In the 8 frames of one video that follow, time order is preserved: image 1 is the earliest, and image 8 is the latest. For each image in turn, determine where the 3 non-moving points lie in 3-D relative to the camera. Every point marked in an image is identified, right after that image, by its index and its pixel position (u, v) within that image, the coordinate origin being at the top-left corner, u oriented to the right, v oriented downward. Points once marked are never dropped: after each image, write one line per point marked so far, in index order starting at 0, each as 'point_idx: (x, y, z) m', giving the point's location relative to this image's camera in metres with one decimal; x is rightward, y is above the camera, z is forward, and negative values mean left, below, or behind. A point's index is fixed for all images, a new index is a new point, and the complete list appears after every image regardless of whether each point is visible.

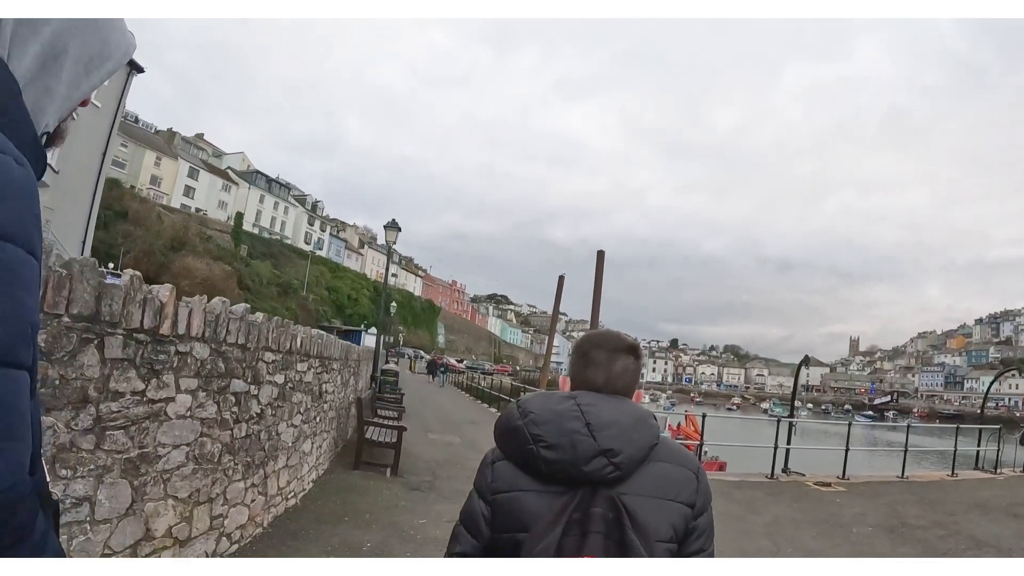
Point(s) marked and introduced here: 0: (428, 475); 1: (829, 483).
0: (-1.0, -2.0, +6.5) m
1: (+5.4, -3.4, +9.7) m
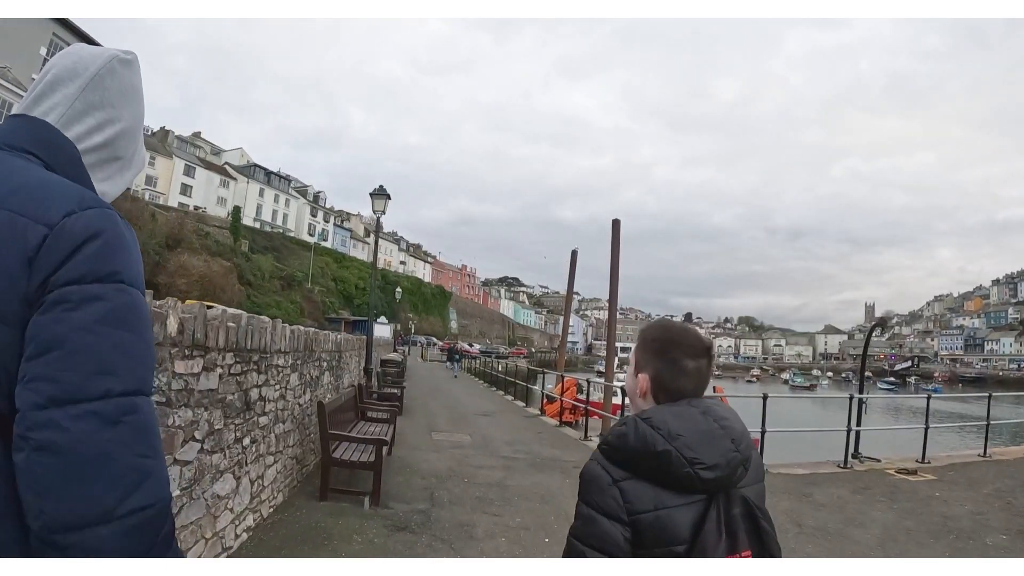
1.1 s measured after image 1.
0: (-0.8, -1.7, +5.0) m
1: (+5.8, -2.6, +8.1) m
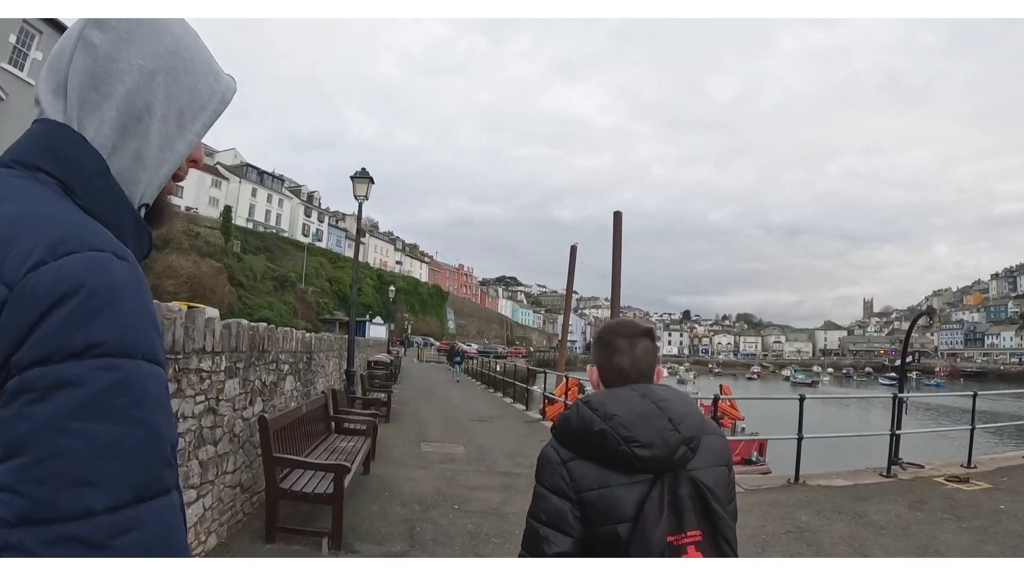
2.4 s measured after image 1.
0: (-0.7, -1.6, +4.1) m
1: (+5.8, -2.4, +7.2) m
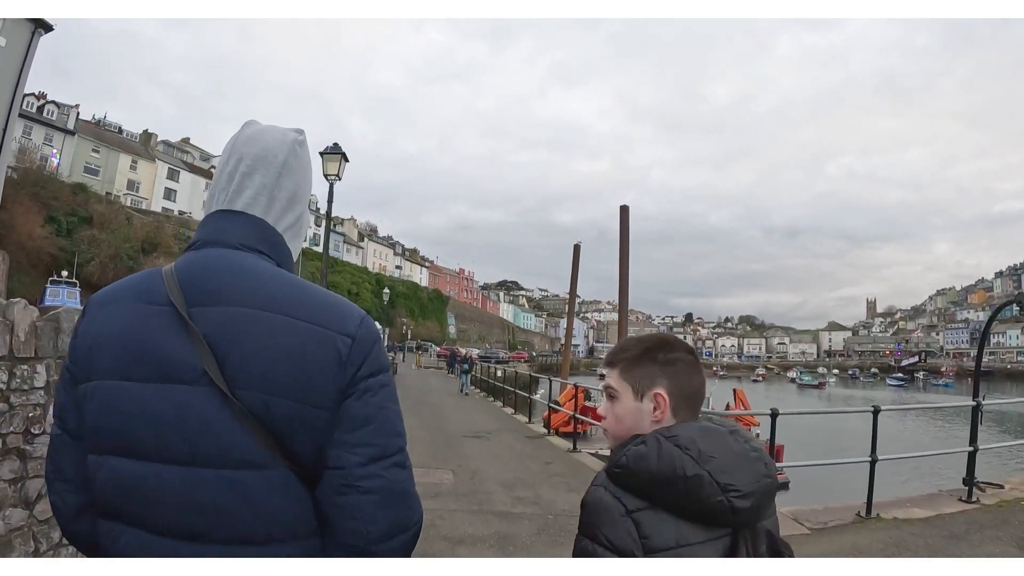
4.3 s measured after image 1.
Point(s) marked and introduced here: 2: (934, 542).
0: (-0.8, -1.5, +2.9) m
1: (+5.8, -2.3, +6.0) m
2: (+3.3, -2.0, +4.4) m
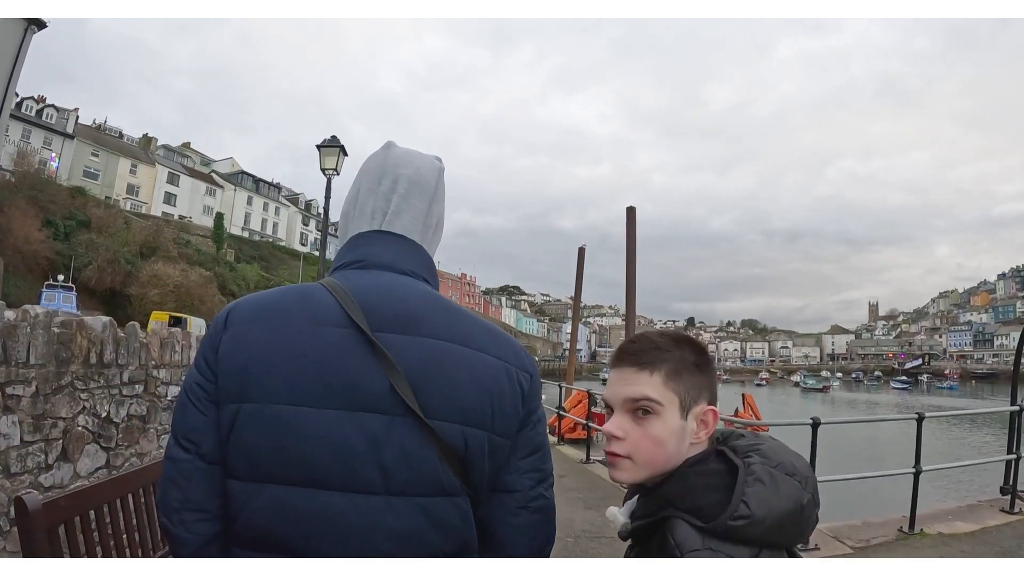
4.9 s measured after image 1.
0: (-0.7, -1.5, +2.5) m
1: (+5.9, -2.3, +5.5) m
2: (+3.4, -2.0, +4.0) m
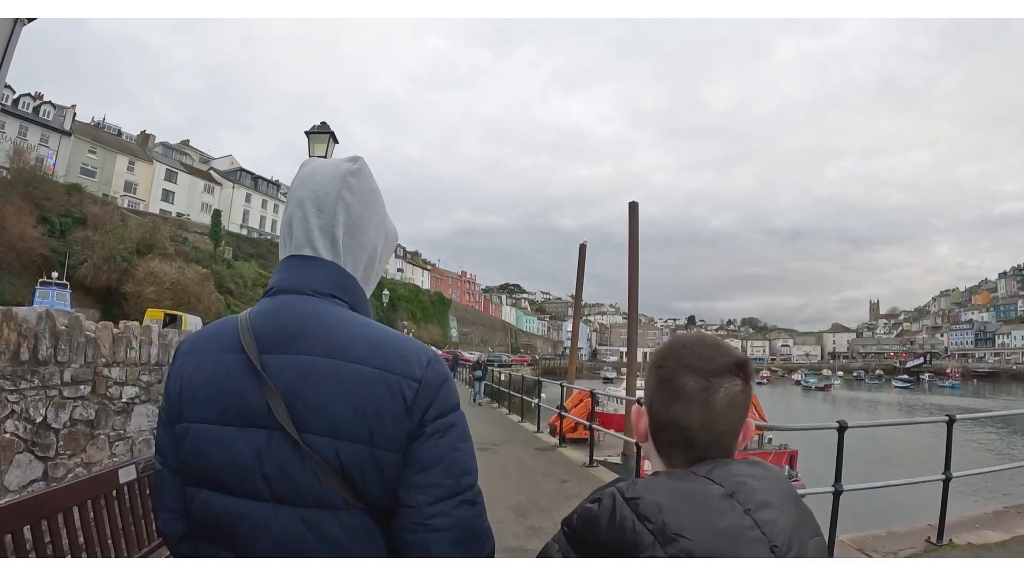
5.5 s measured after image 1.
0: (-0.7, -1.4, +2.1) m
1: (+5.9, -2.2, +5.2) m
2: (+3.4, -1.9, +3.7) m
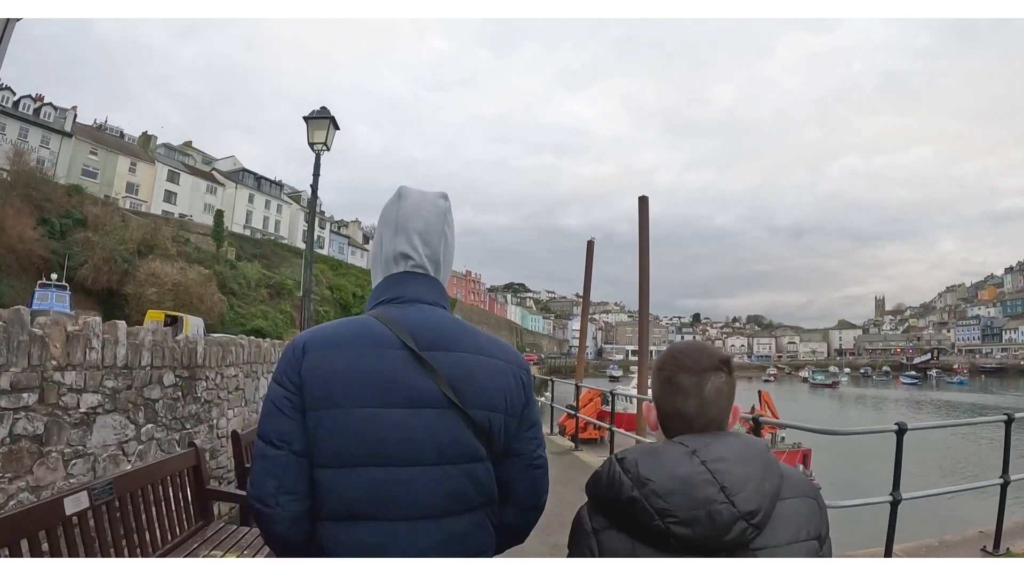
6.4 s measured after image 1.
0: (-0.6, -1.3, +1.7) m
1: (+6.0, -2.1, +4.7) m
2: (+3.6, -1.8, +3.2) m
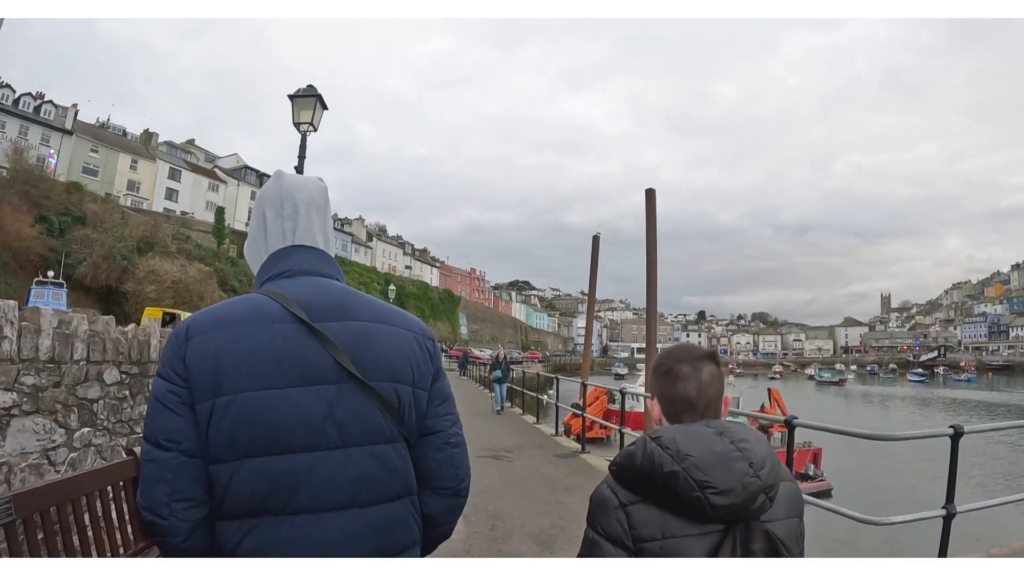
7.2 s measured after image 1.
0: (-0.6, -1.3, +1.3) m
1: (+6.0, -2.0, +4.2) m
2: (+3.6, -1.7, +2.7) m
